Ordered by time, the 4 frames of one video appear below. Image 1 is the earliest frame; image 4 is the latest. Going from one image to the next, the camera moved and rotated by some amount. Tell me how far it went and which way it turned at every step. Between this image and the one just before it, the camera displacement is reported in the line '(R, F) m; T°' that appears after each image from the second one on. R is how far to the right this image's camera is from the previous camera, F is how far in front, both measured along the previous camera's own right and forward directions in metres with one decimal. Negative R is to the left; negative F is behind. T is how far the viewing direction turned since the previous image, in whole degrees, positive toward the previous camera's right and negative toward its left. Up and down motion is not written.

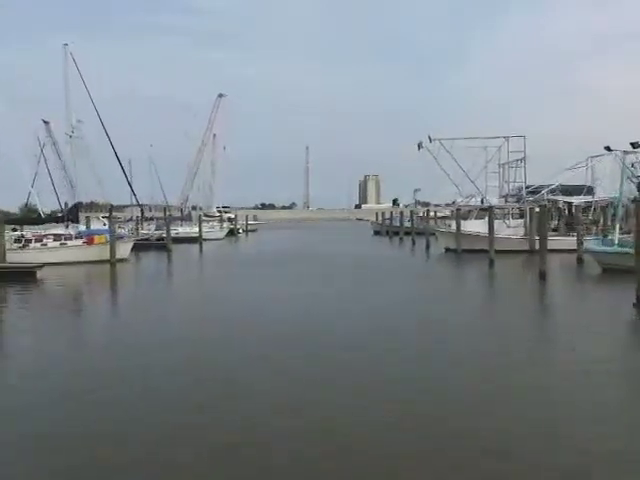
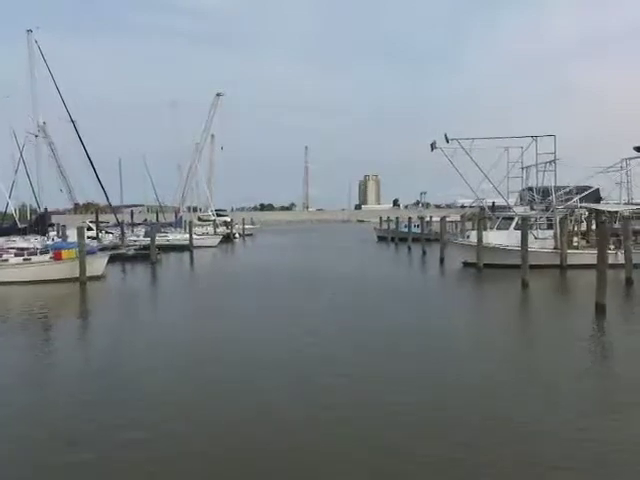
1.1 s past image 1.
(0.0, +0.5) m; 0°
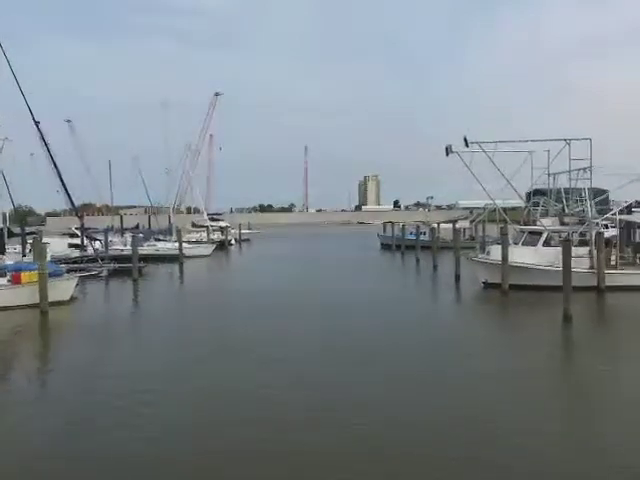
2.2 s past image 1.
(0.0, +0.6) m; 0°
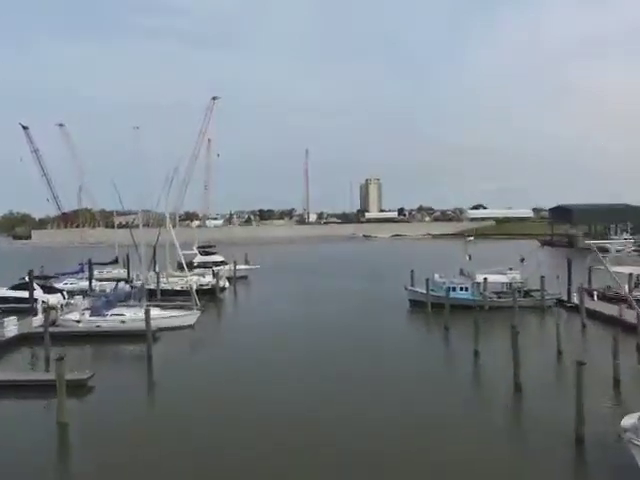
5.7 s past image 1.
(-0.1, +1.9) m; 0°
